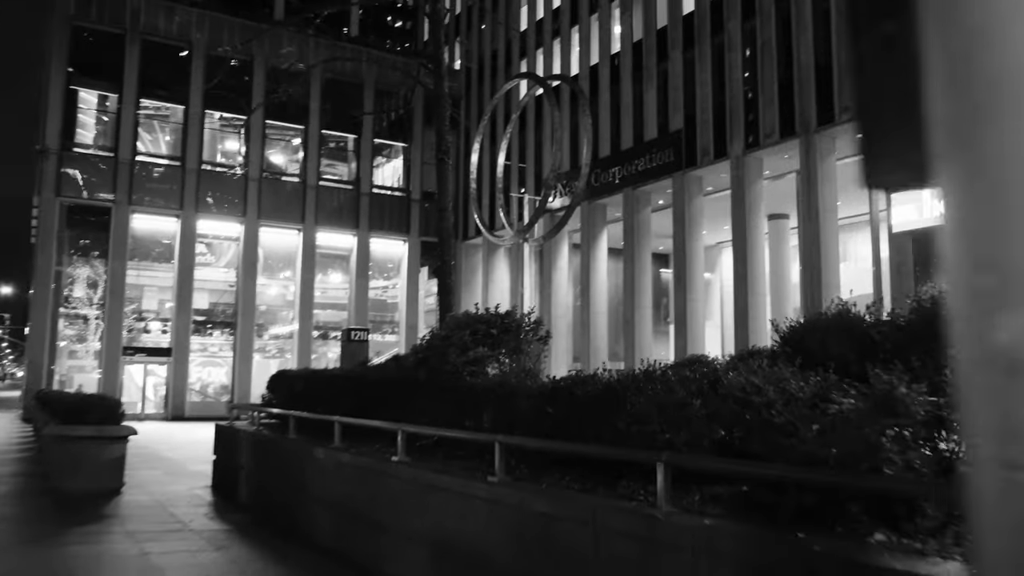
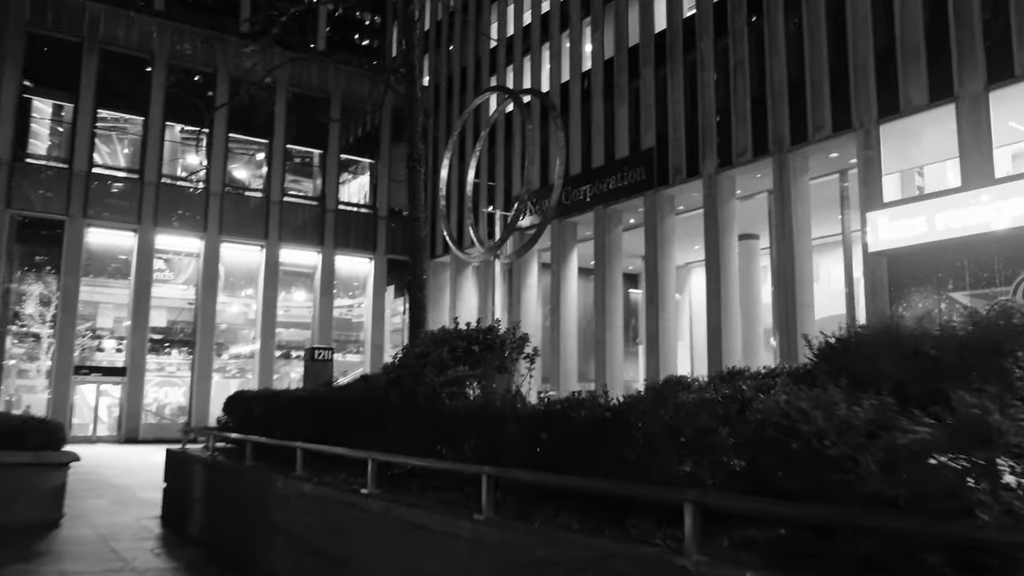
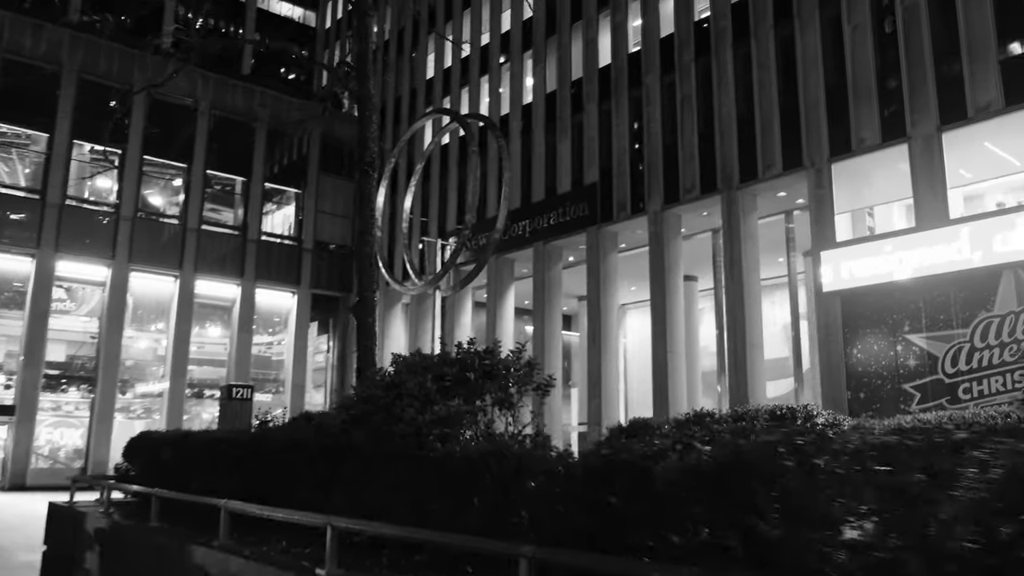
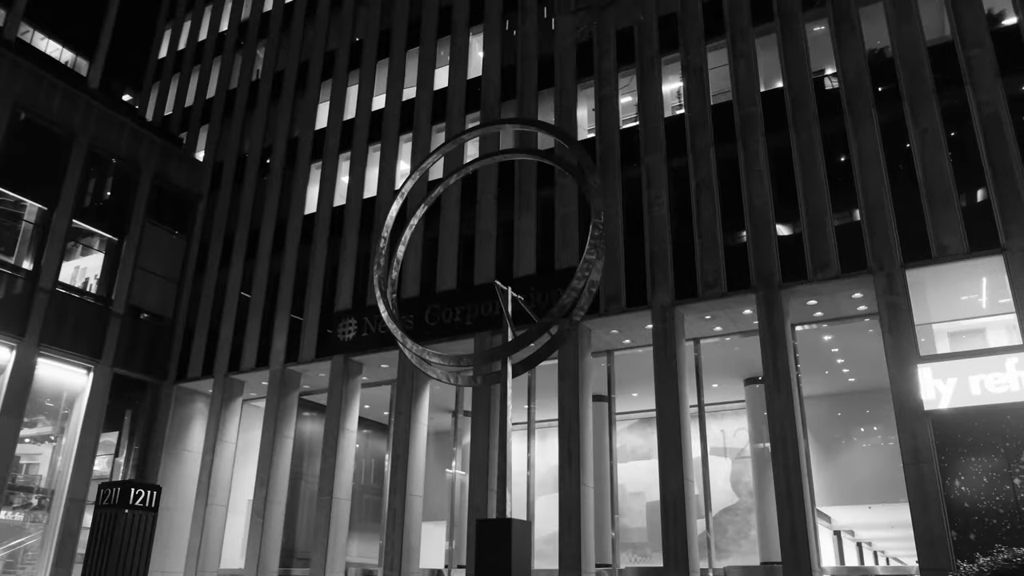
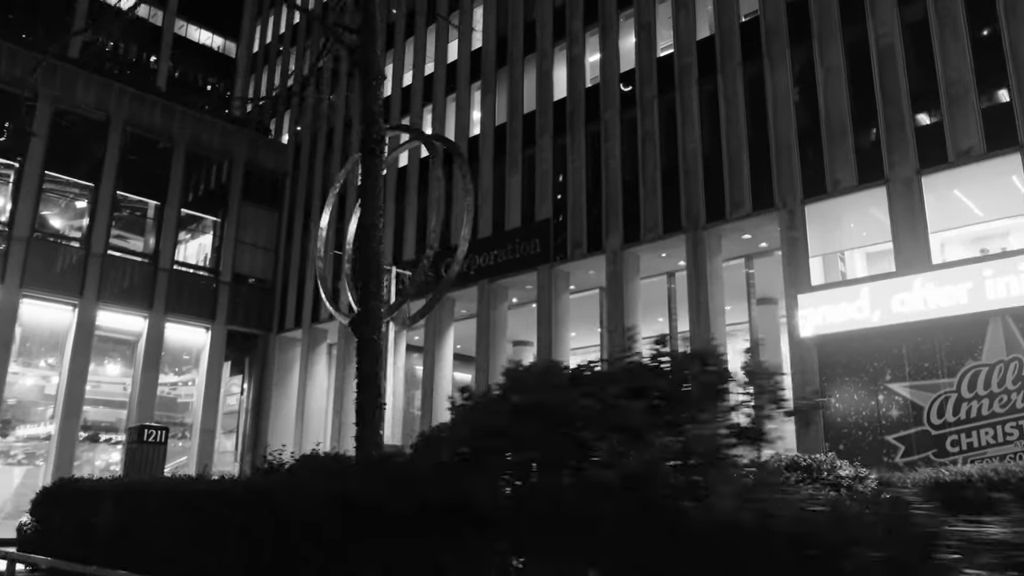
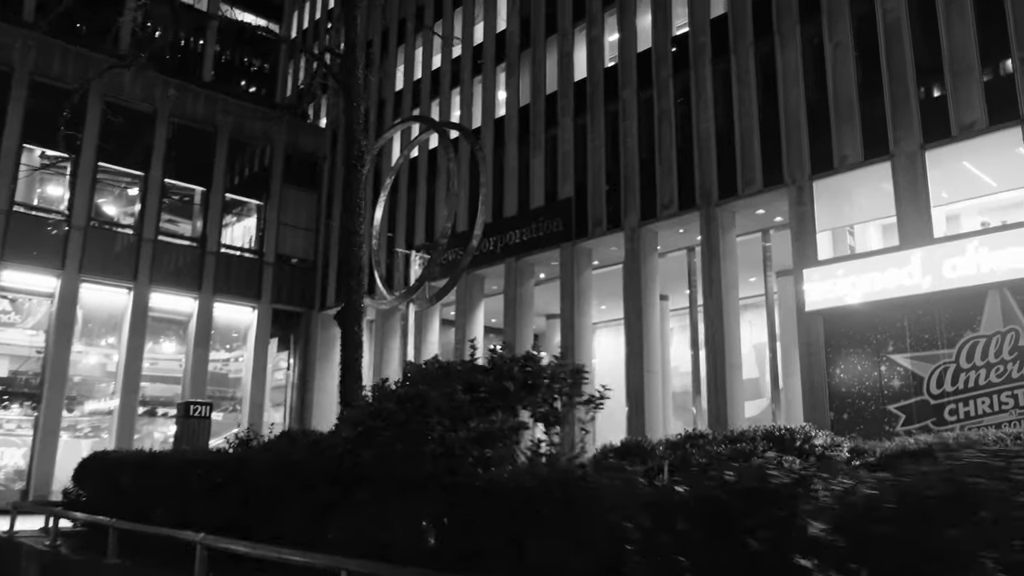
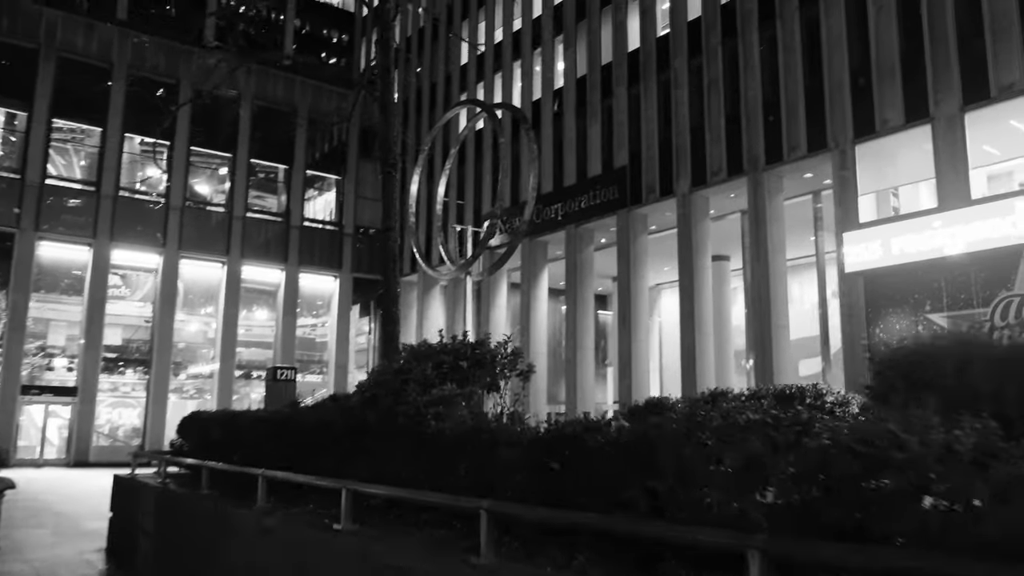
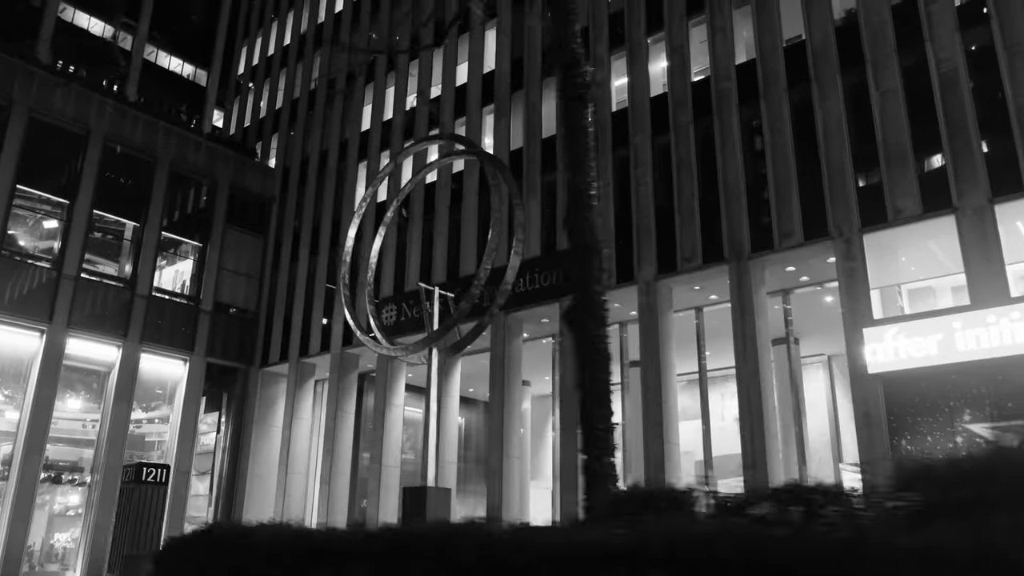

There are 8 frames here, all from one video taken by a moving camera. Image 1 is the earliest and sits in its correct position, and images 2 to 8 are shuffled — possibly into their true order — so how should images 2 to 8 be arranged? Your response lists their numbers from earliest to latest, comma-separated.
2, 7, 3, 6, 5, 8, 4
